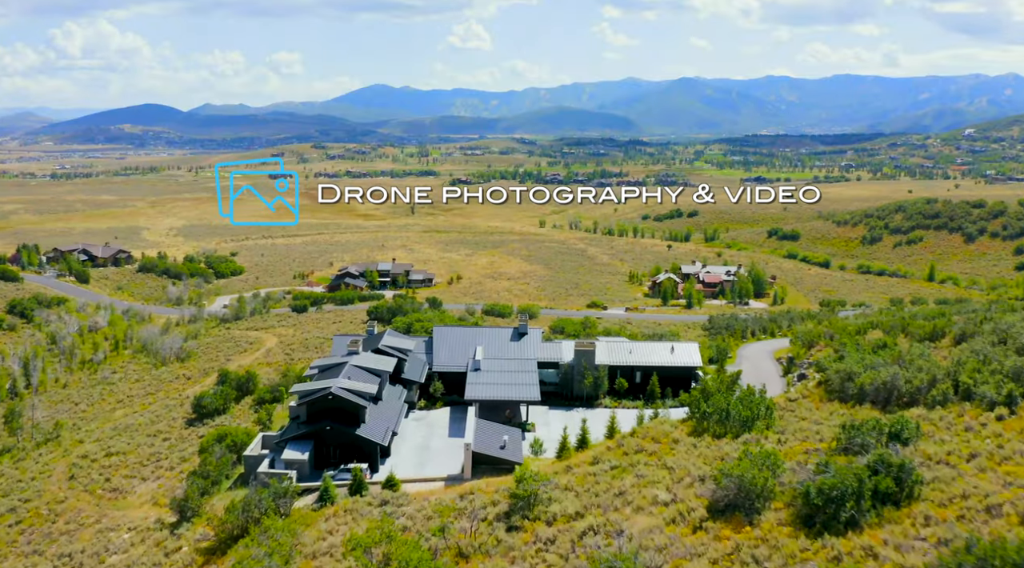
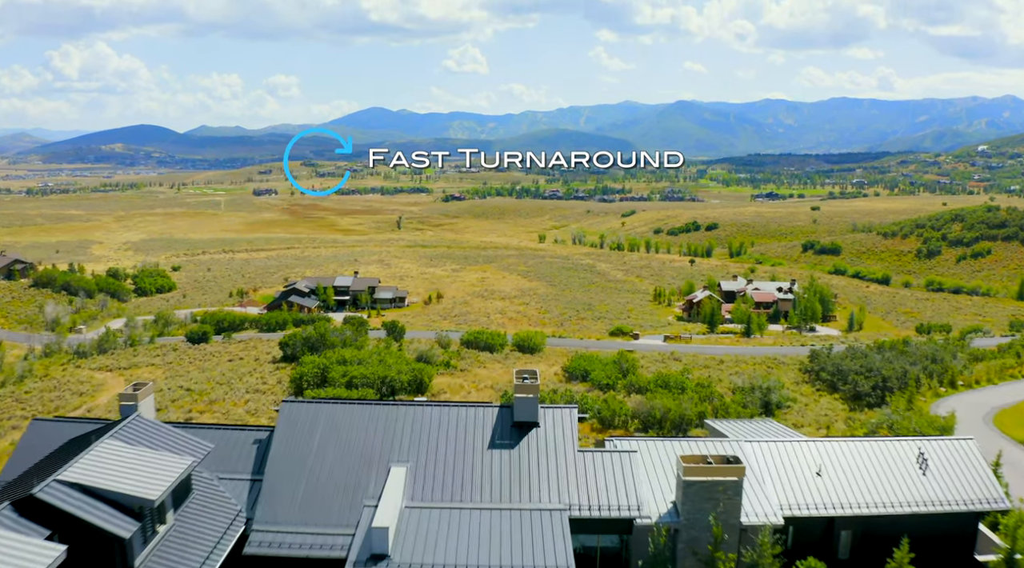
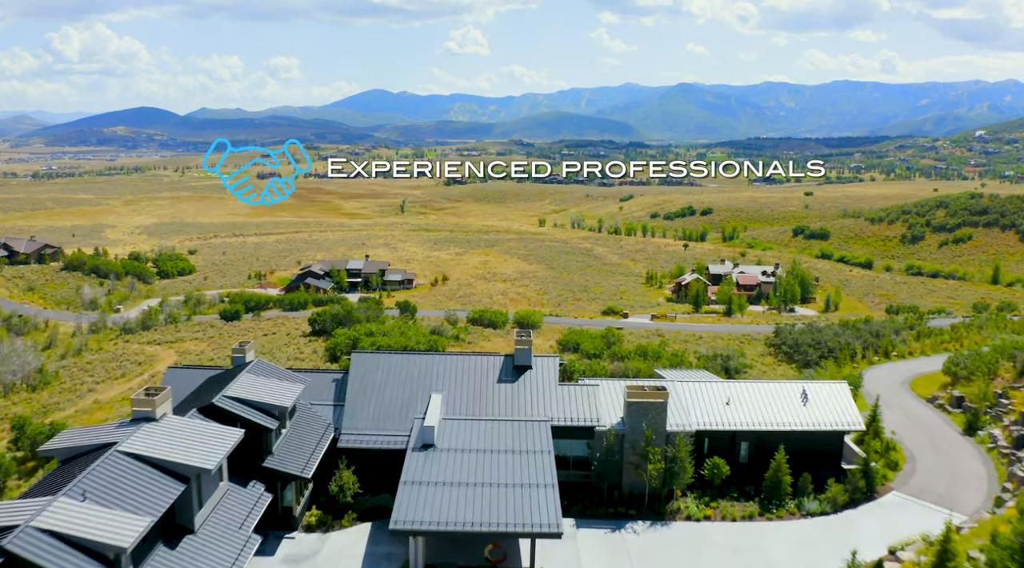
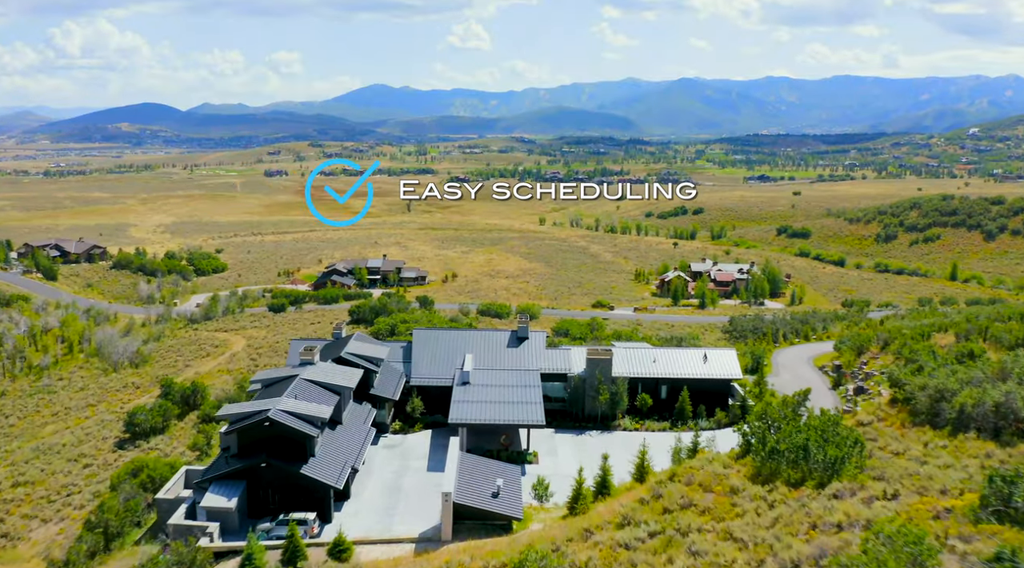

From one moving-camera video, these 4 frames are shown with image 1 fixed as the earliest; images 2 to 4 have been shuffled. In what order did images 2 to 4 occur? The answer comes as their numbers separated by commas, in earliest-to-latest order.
4, 3, 2
